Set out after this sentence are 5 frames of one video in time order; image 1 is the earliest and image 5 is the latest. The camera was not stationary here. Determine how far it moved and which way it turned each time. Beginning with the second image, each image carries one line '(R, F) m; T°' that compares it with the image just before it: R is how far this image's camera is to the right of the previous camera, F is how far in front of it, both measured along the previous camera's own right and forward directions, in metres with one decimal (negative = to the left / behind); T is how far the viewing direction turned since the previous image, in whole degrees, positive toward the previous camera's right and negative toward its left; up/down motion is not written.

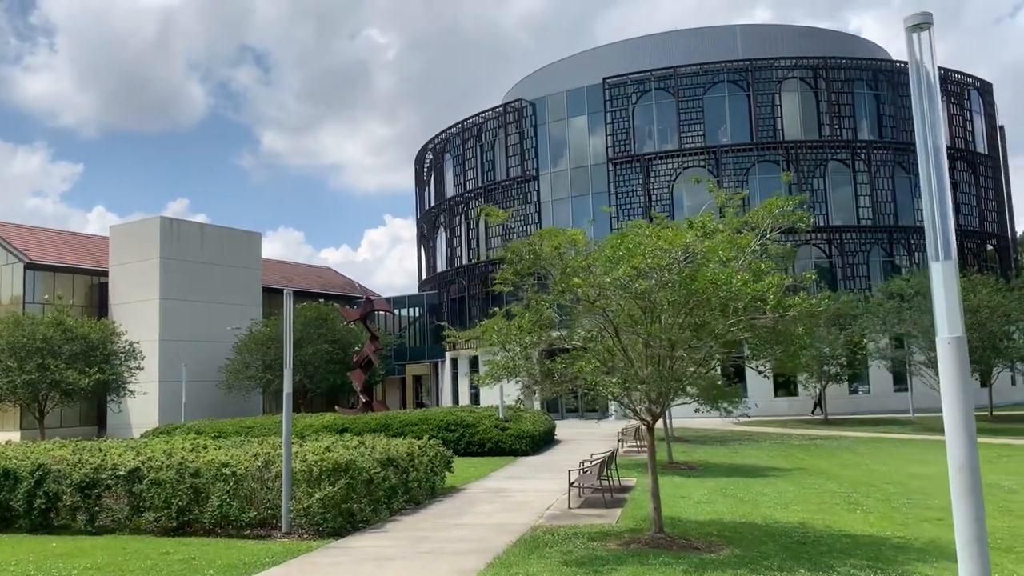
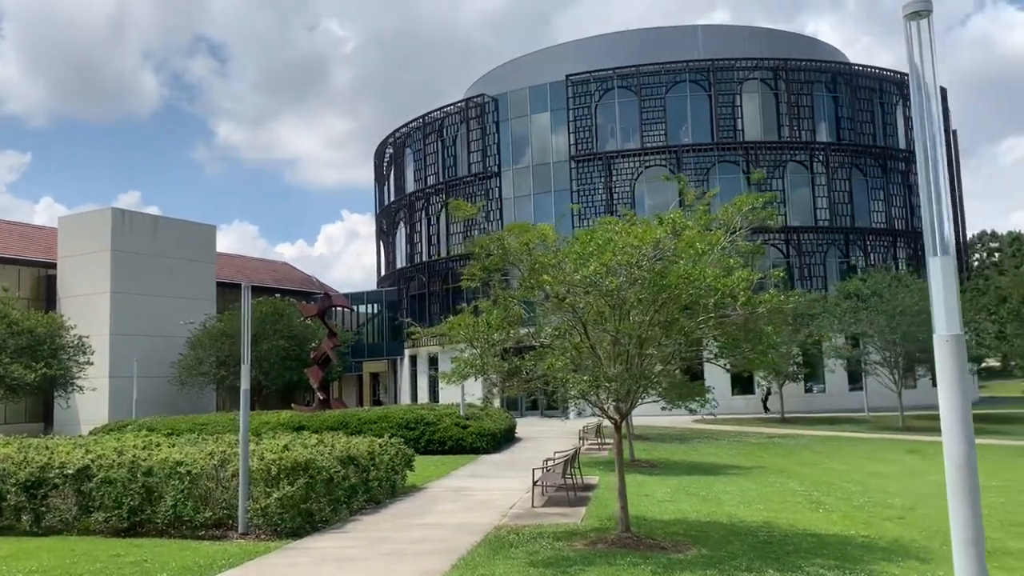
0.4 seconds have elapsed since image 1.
(-0.1, +0.2) m; +3°
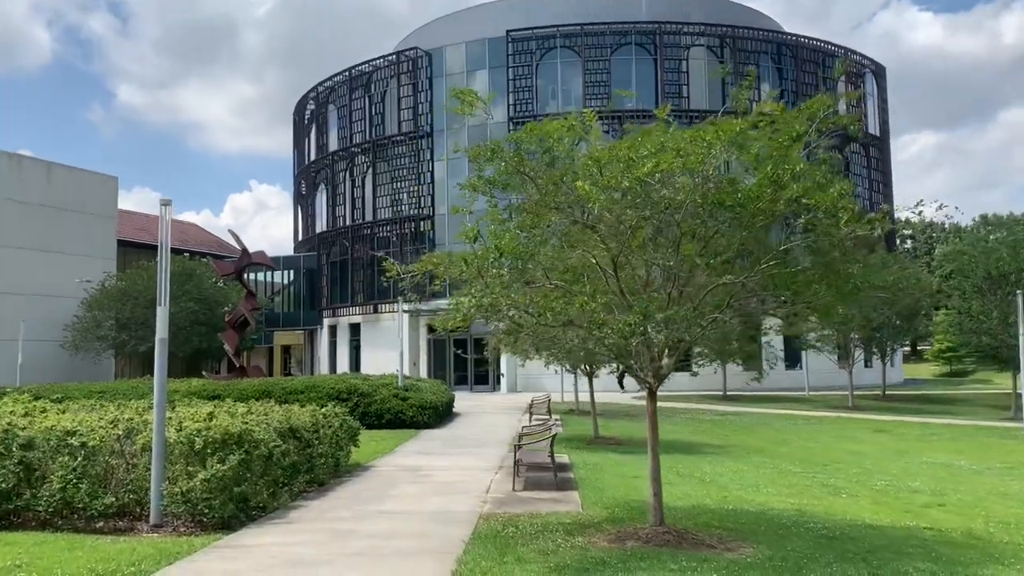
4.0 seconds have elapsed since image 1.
(-0.9, +2.5) m; +6°
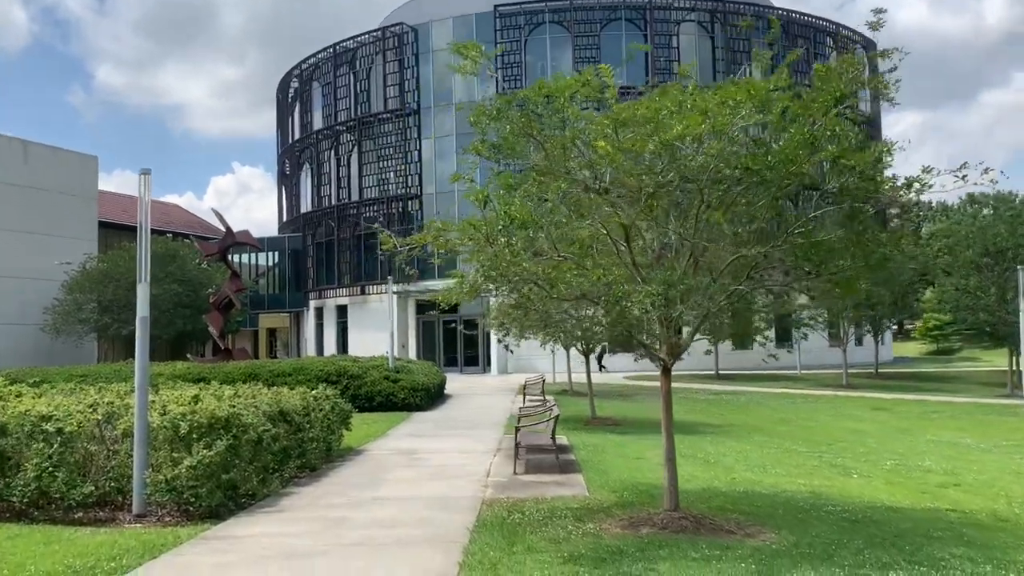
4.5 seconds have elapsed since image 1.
(-0.2, +0.5) m; +1°
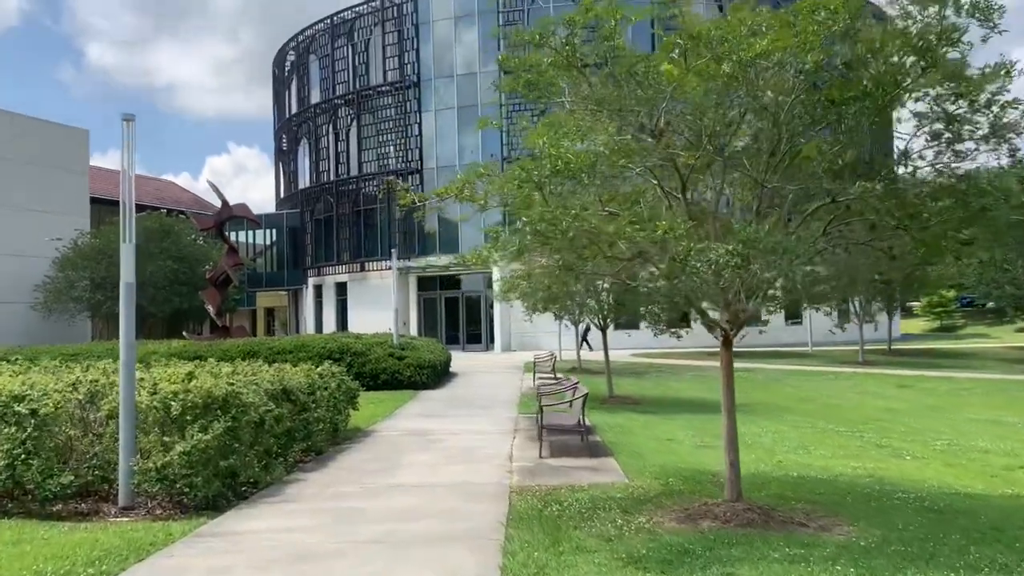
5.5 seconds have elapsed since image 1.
(-0.3, +1.0) m; 0°
